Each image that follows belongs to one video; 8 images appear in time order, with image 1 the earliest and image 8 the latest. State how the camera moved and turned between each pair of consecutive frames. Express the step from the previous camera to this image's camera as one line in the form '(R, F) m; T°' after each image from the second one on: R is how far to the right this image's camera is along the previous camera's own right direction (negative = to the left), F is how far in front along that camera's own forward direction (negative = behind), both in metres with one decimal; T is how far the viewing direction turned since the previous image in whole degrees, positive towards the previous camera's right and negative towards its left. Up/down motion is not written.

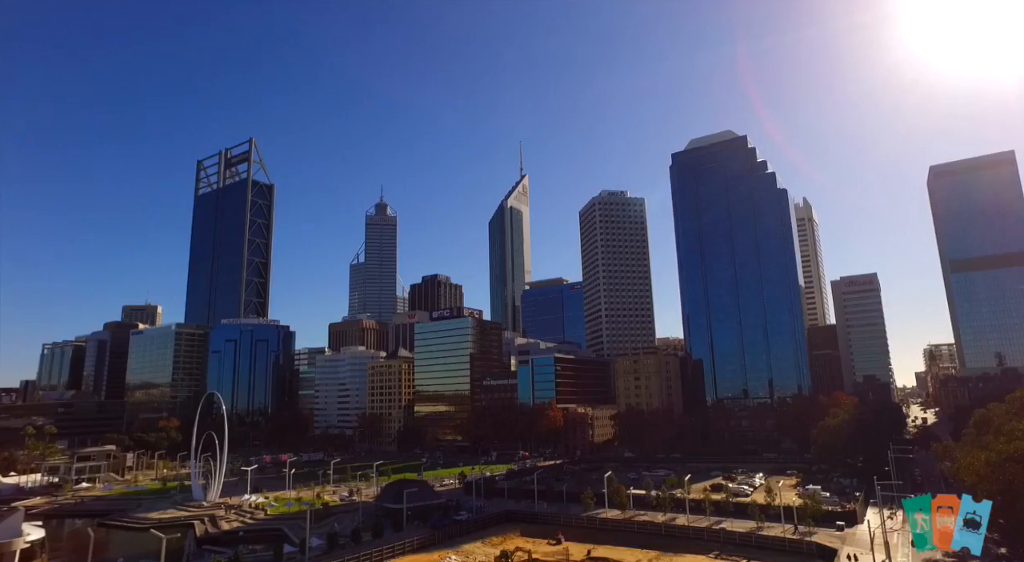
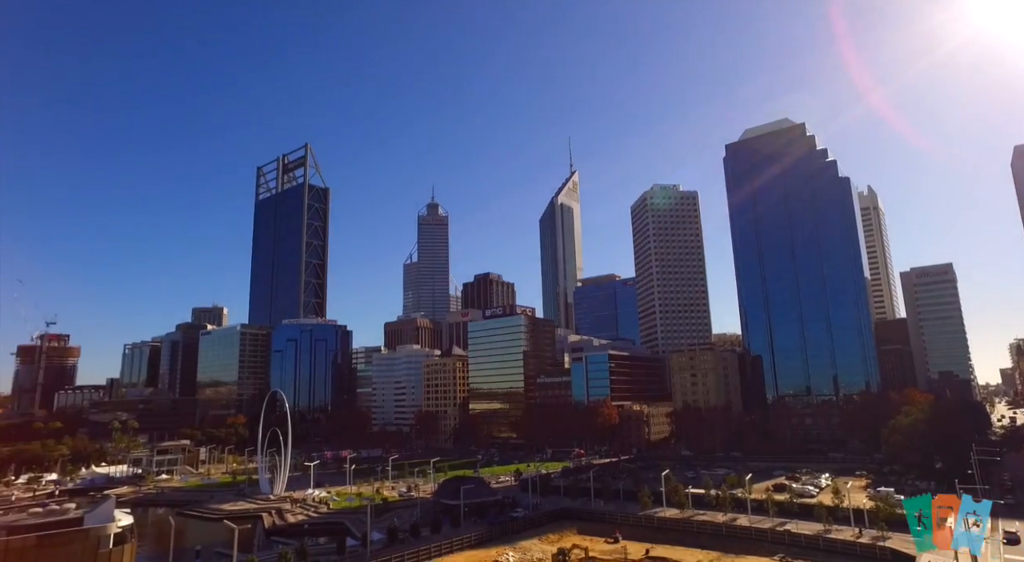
(-0.9, -0.1) m; -5°
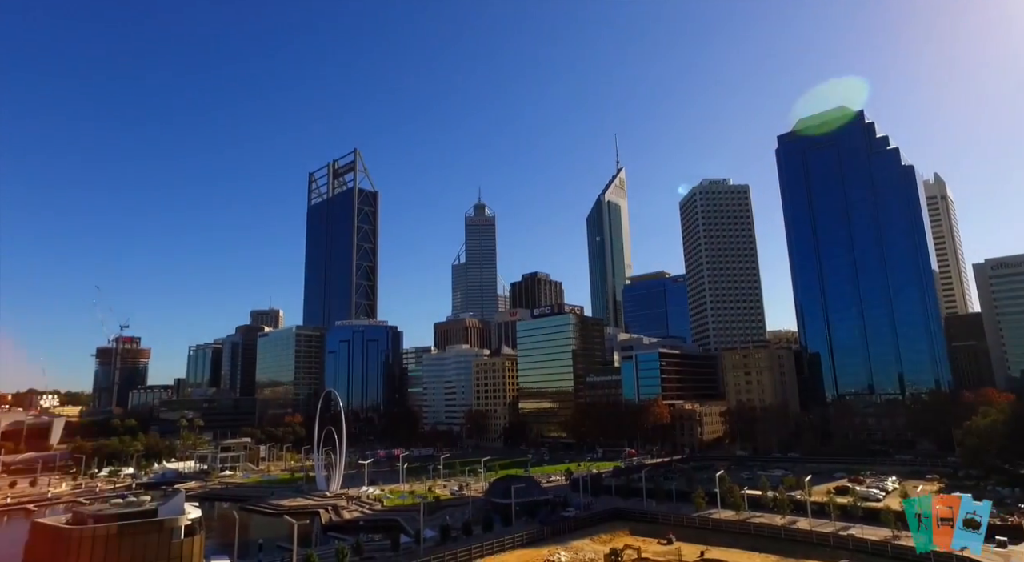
(-0.5, +0.1) m; -4°
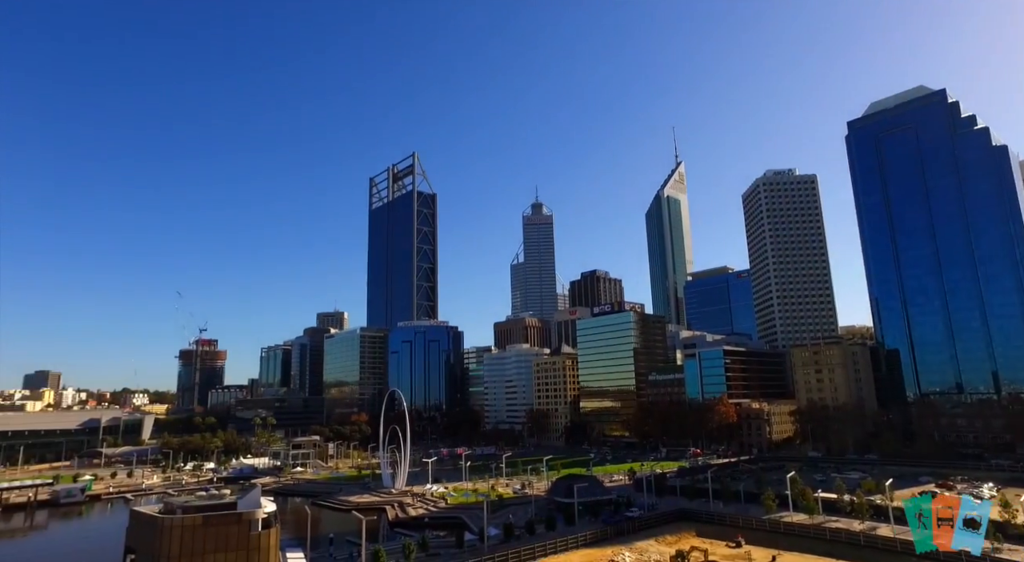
(-0.6, 0.0) m; -5°
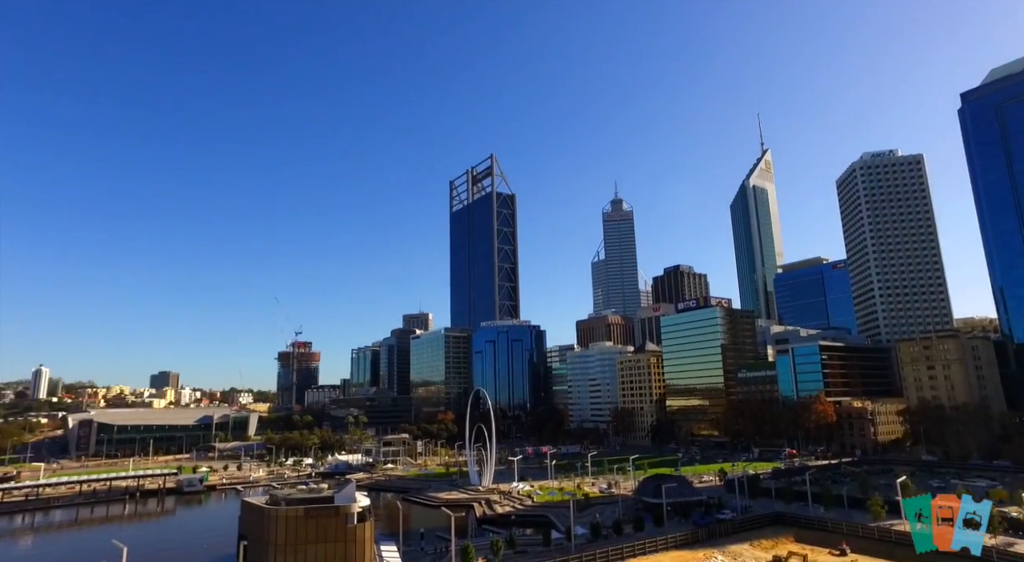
(-0.7, -0.4) m; -7°
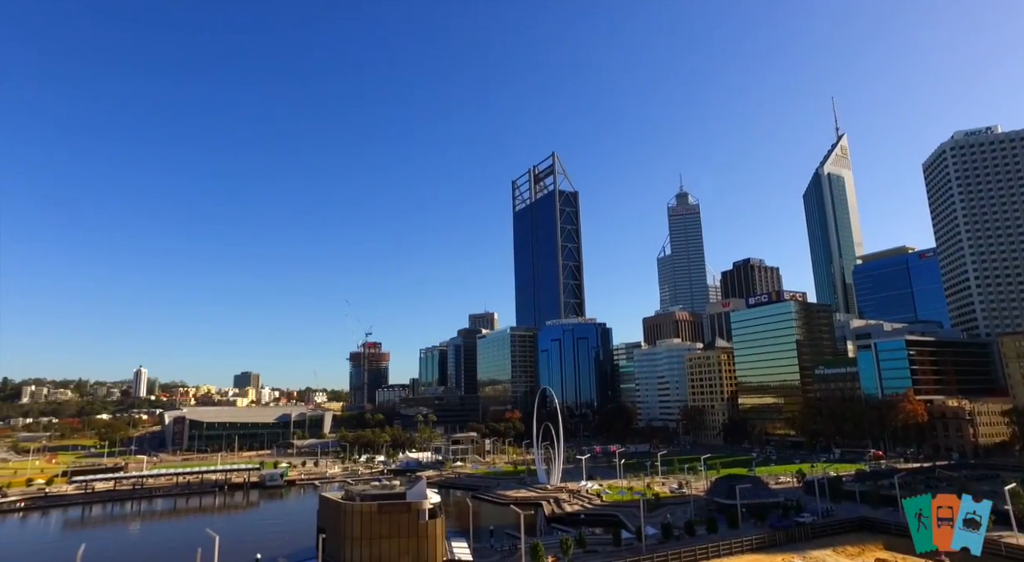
(-0.4, -0.5) m; -6°
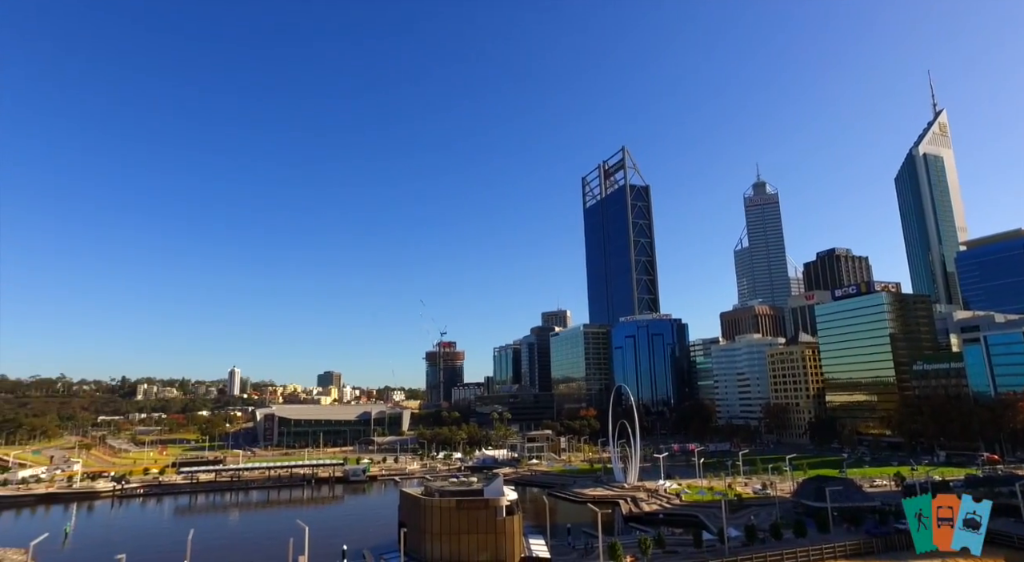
(+0.4, -0.2) m; -7°
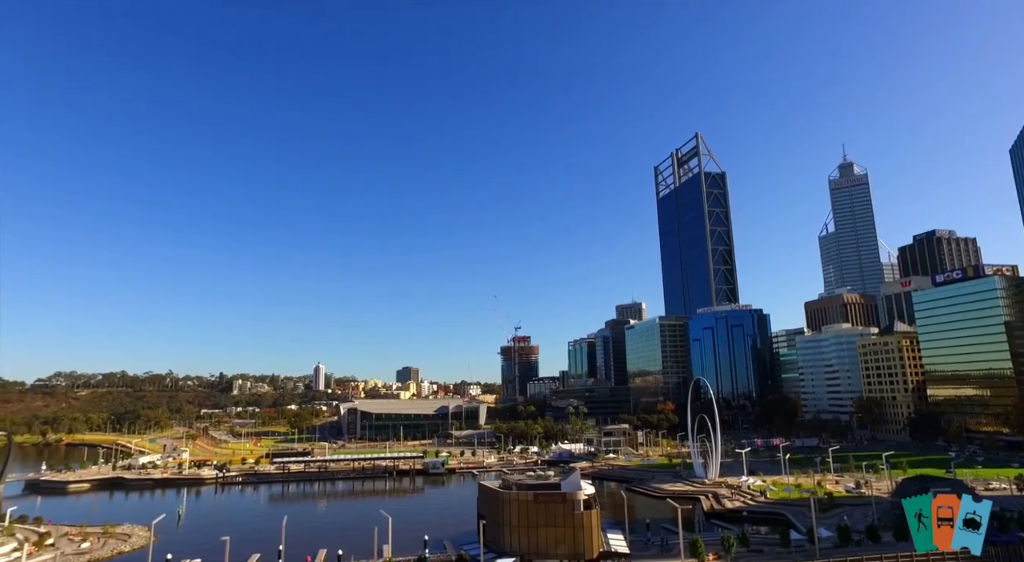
(+0.7, -0.1) m; -7°
